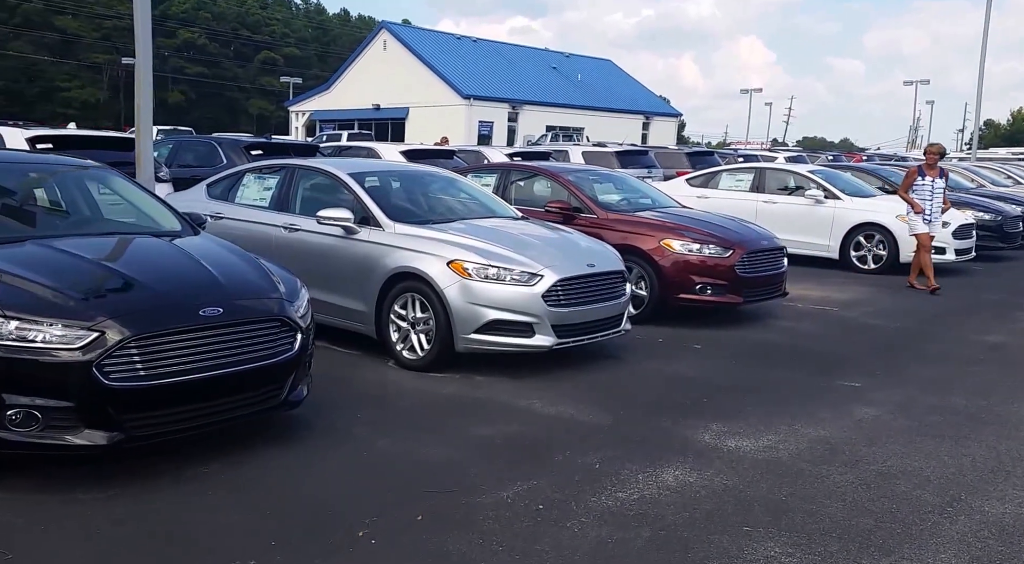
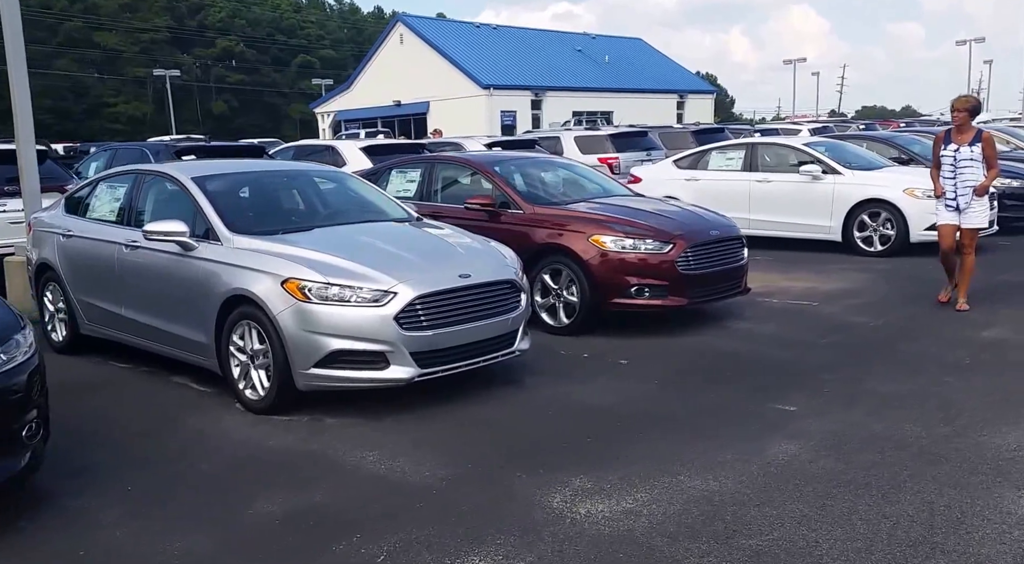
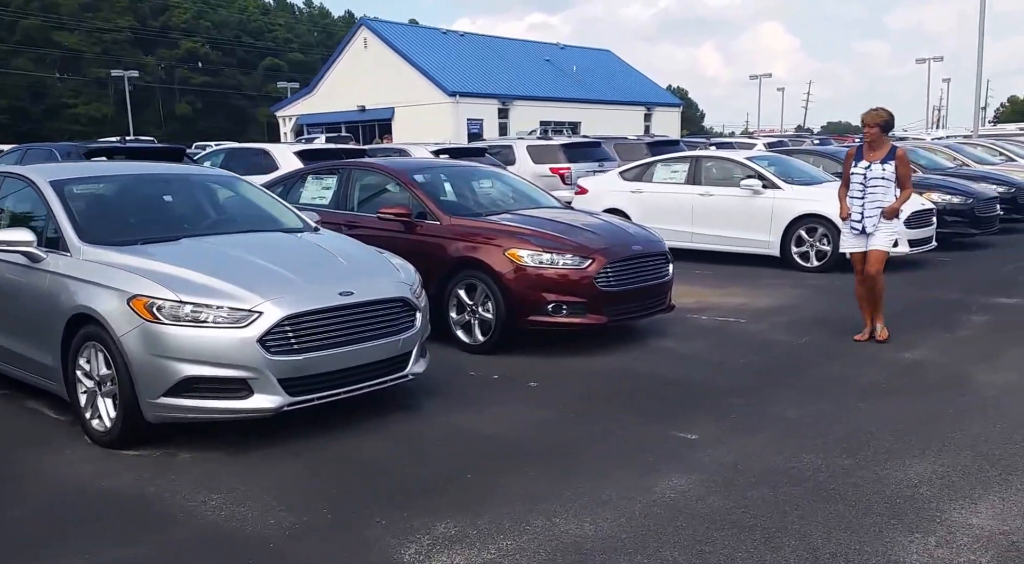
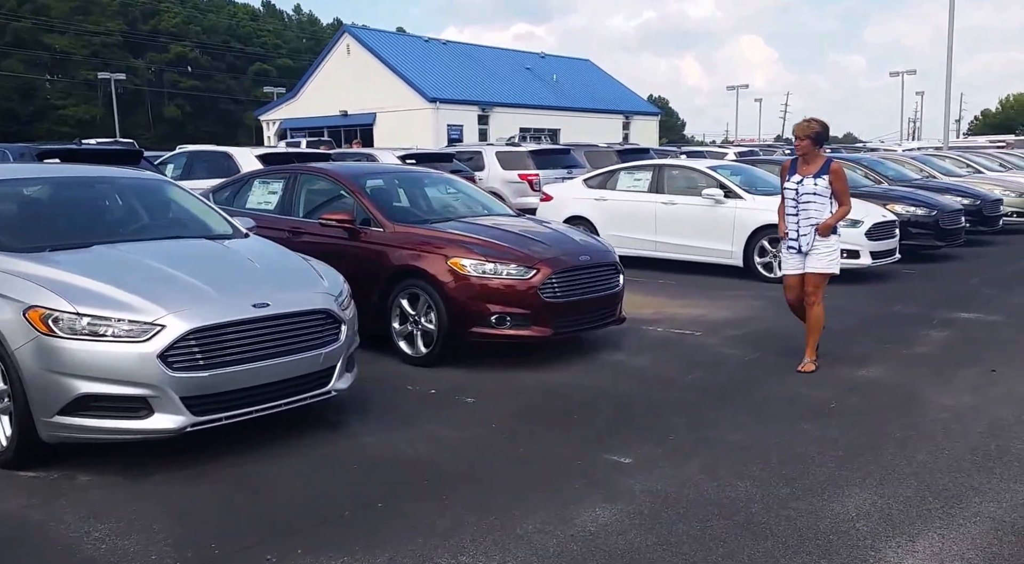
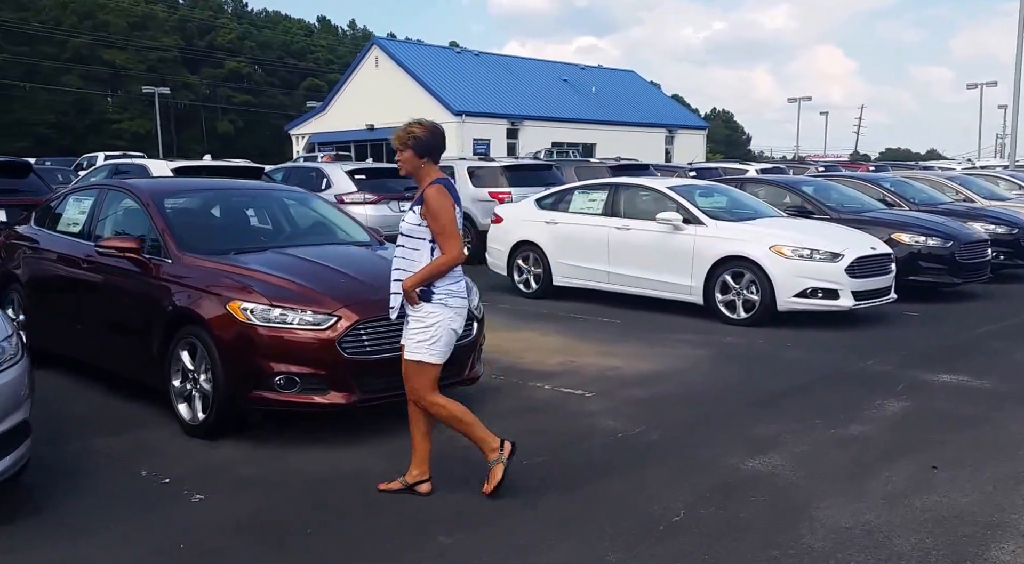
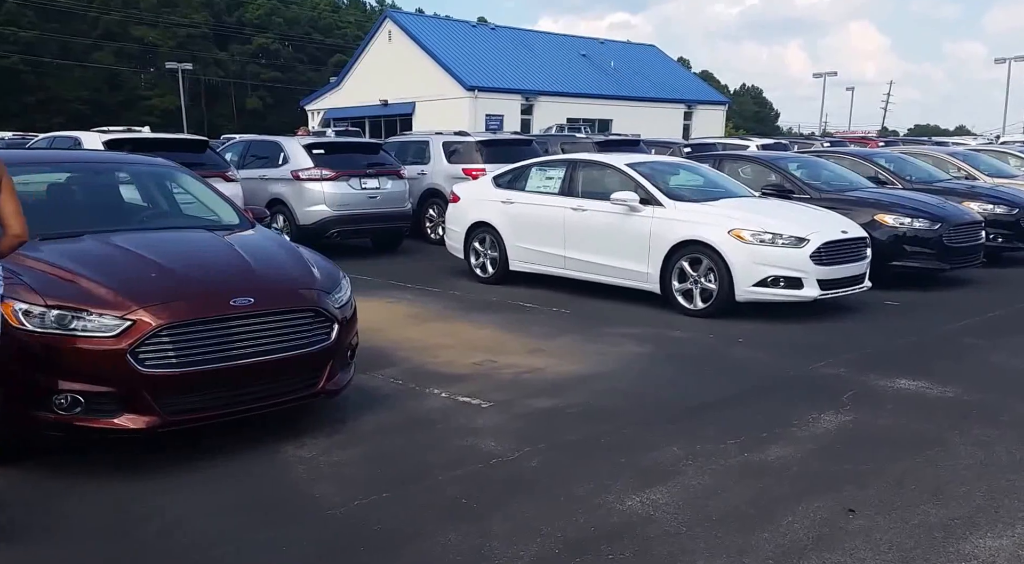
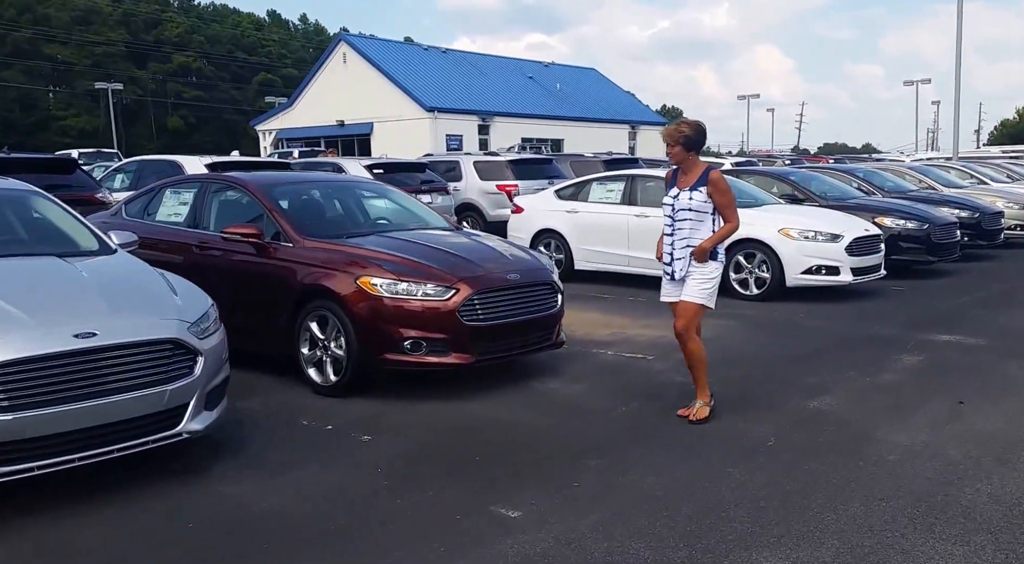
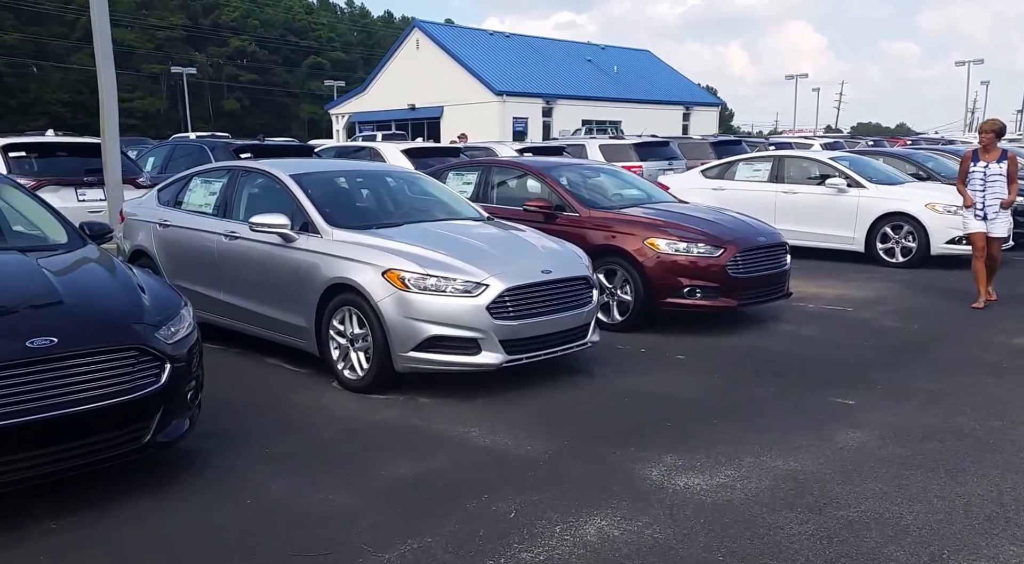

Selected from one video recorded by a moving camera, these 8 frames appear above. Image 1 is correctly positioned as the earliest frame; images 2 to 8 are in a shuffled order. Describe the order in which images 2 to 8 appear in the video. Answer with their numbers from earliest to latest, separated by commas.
8, 2, 3, 4, 7, 5, 6
